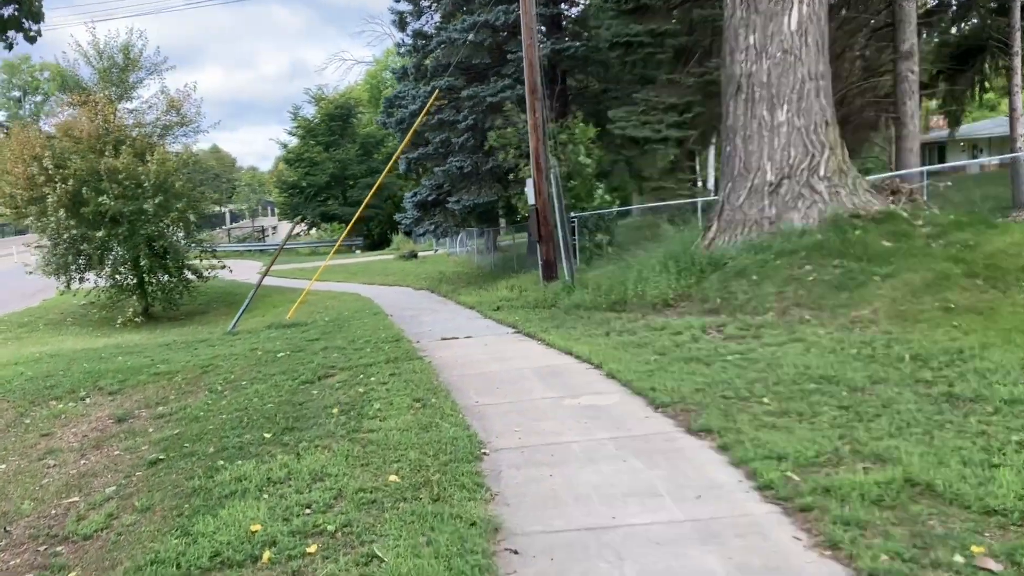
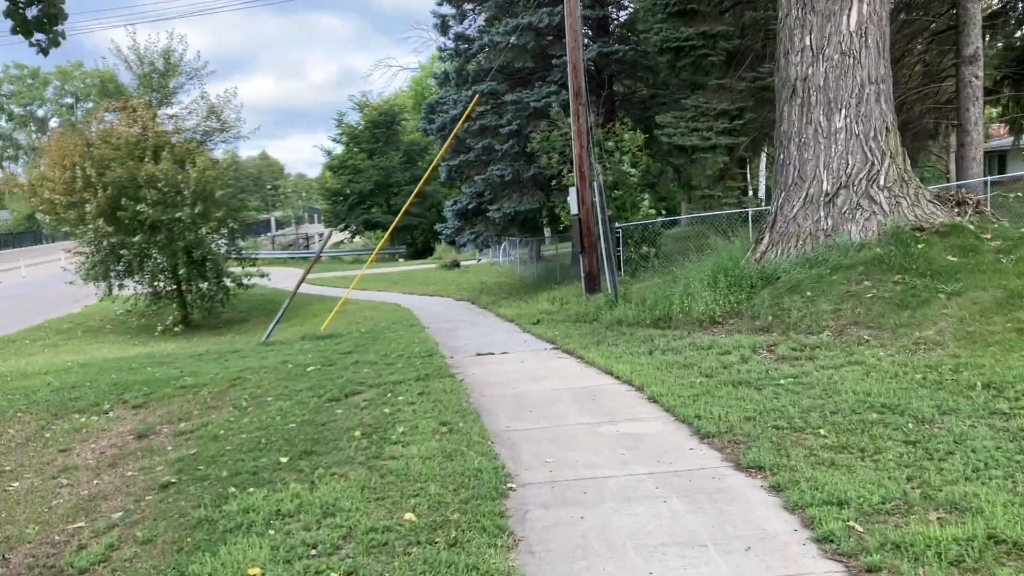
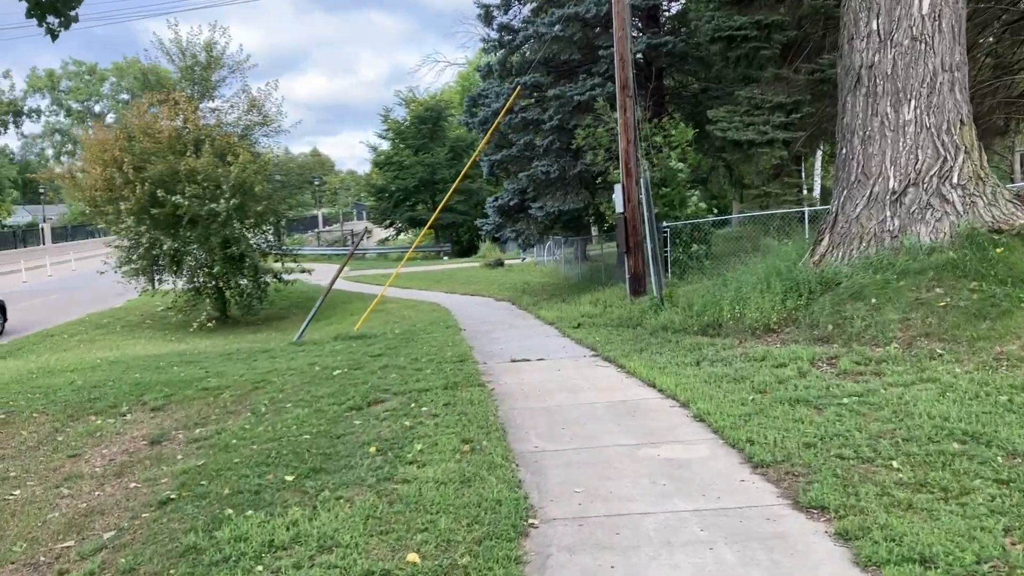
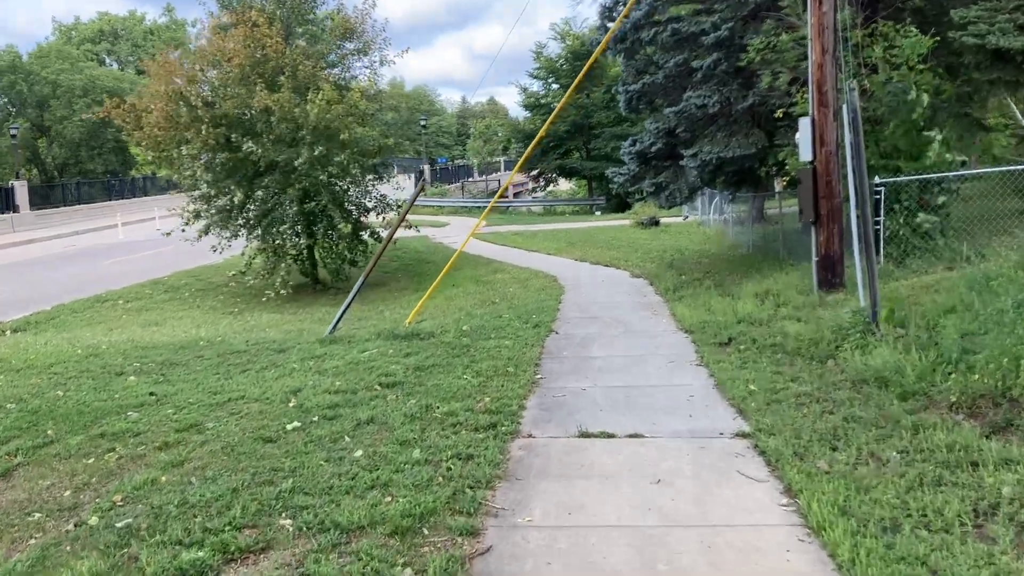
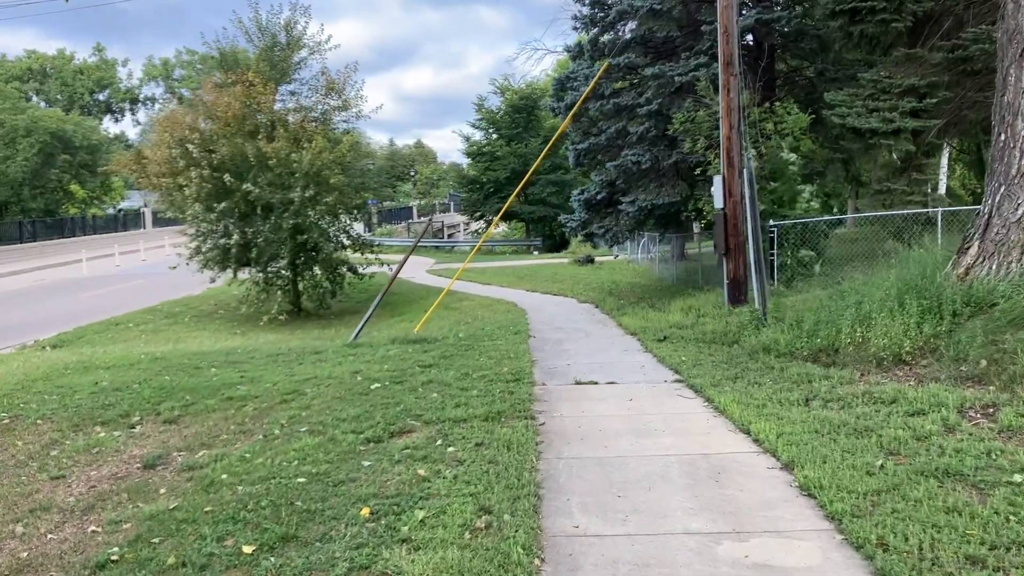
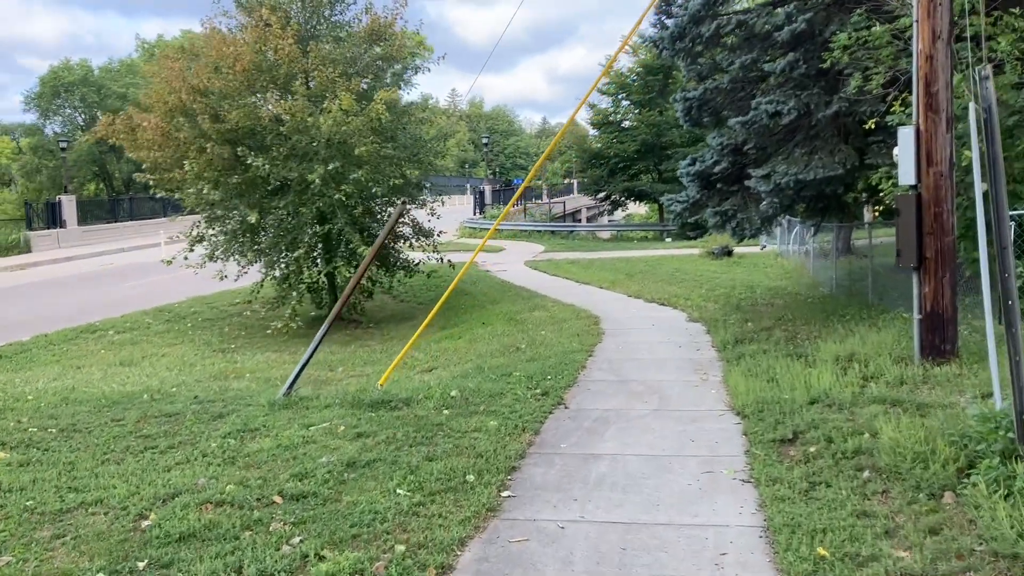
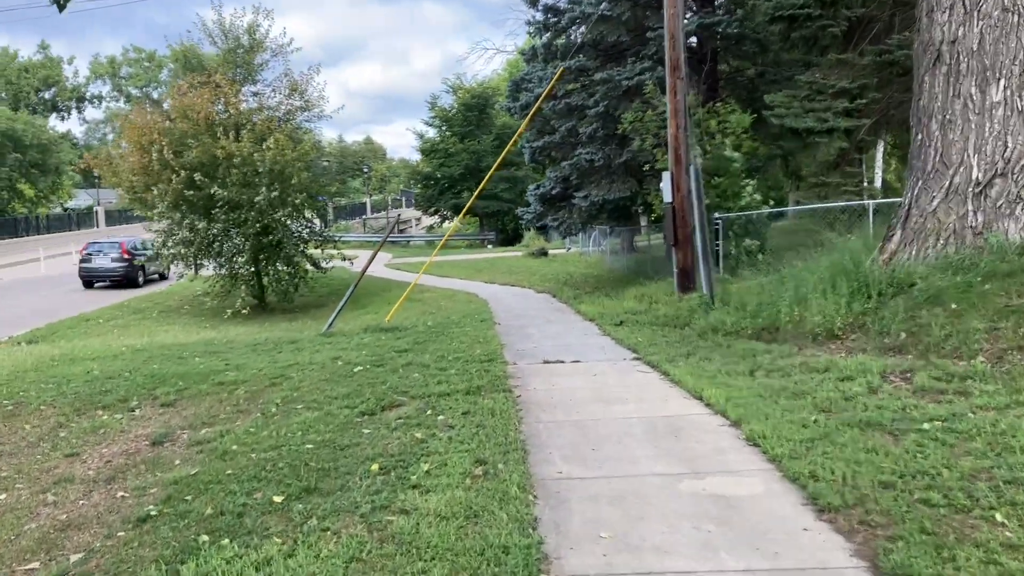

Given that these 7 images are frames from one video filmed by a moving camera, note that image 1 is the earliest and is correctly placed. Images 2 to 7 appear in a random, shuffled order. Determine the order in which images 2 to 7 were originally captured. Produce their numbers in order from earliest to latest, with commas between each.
2, 3, 7, 5, 4, 6
